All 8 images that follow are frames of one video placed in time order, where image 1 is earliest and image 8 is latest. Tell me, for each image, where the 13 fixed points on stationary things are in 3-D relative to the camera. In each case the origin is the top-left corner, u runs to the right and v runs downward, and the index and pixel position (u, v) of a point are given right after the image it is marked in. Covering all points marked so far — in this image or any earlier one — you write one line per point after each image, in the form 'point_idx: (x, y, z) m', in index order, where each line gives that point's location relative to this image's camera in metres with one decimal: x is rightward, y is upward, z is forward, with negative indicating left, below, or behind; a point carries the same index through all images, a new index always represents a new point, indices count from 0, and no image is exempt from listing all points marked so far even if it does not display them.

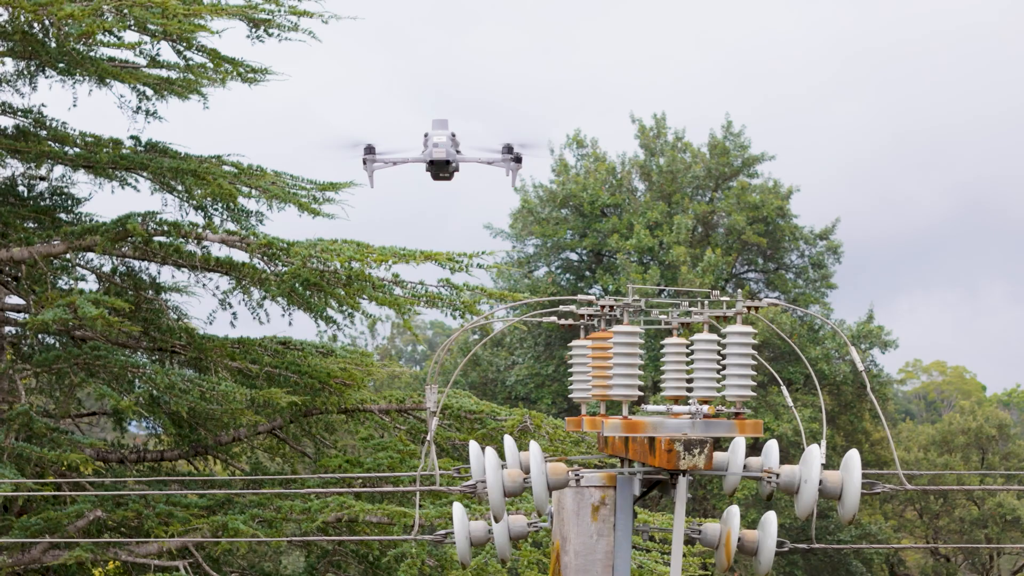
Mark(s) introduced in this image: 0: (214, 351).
0: (-2.1, -0.4, +12.2) m
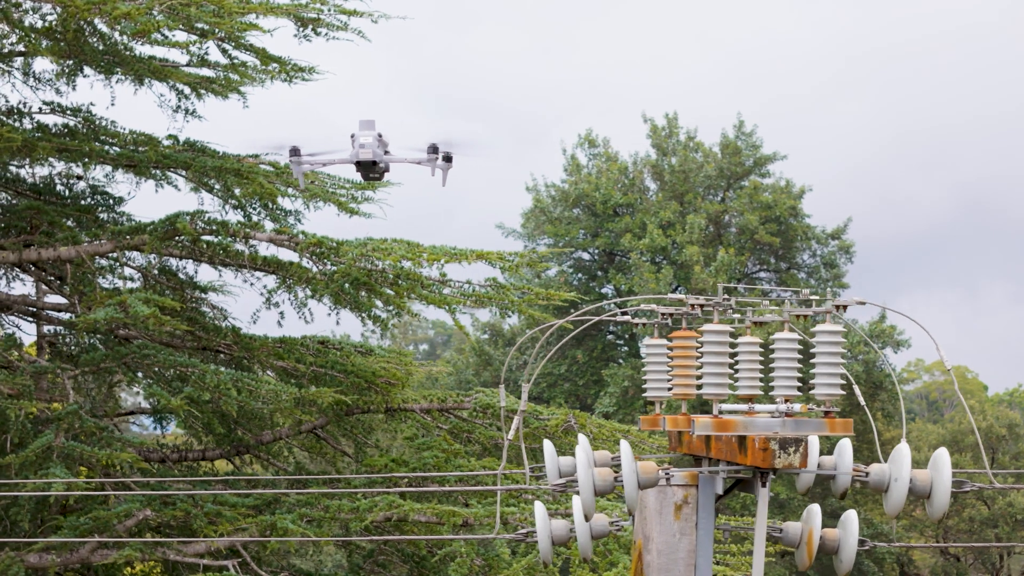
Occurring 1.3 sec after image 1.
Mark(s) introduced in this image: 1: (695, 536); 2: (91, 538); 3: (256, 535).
0: (-1.8, -0.4, +12.2) m
1: (+0.8, -1.0, +7.2) m
2: (-2.8, -1.6, +11.4) m
3: (-1.7, -1.6, +11.5) m
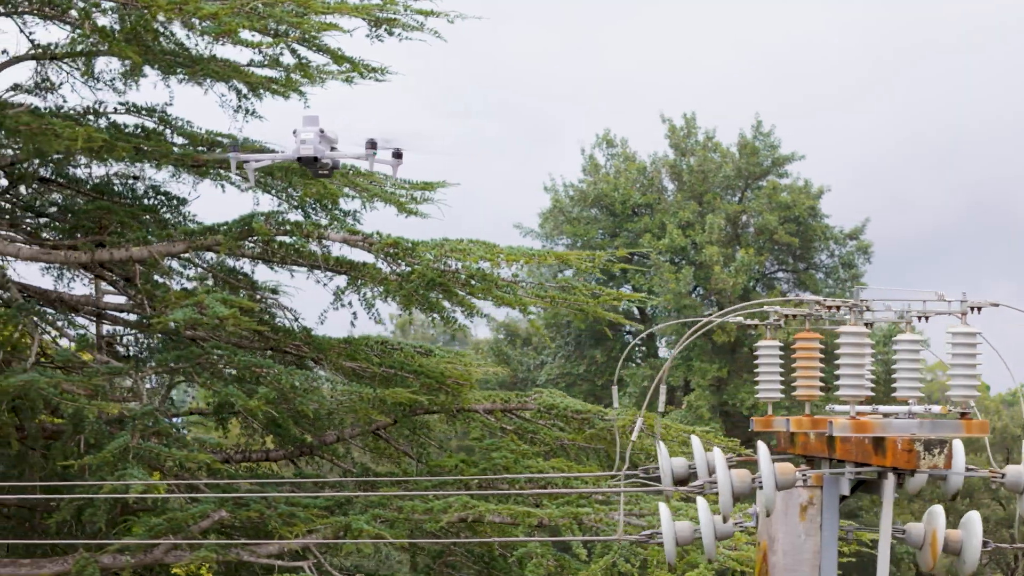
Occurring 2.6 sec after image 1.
0: (-1.3, -0.4, +12.2) m
1: (+1.3, -1.0, +7.2) m
2: (-2.3, -1.6, +11.3) m
3: (-1.2, -1.6, +11.5) m
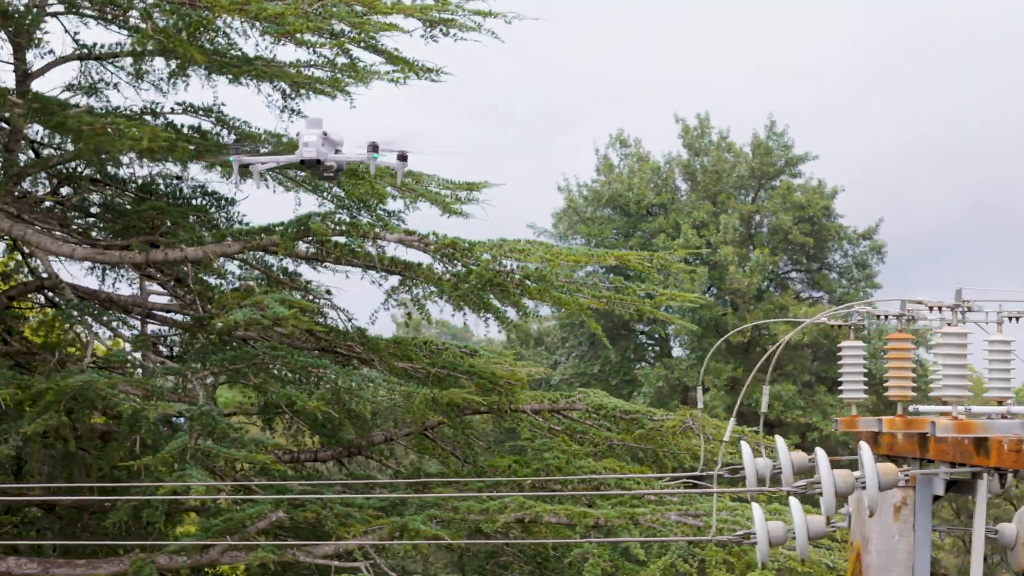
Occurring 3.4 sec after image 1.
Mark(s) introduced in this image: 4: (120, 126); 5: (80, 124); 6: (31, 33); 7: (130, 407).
0: (-0.9, -0.4, +12.2) m
1: (+1.7, -1.0, +7.2) m
2: (-1.9, -1.6, +11.3) m
3: (-0.8, -1.6, +11.5) m
4: (-2.4, +1.0, +10.5) m
5: (-2.6, +1.0, +10.5) m
6: (-3.6, +1.9, +13.0) m
7: (-2.4, -0.8, +10.9) m
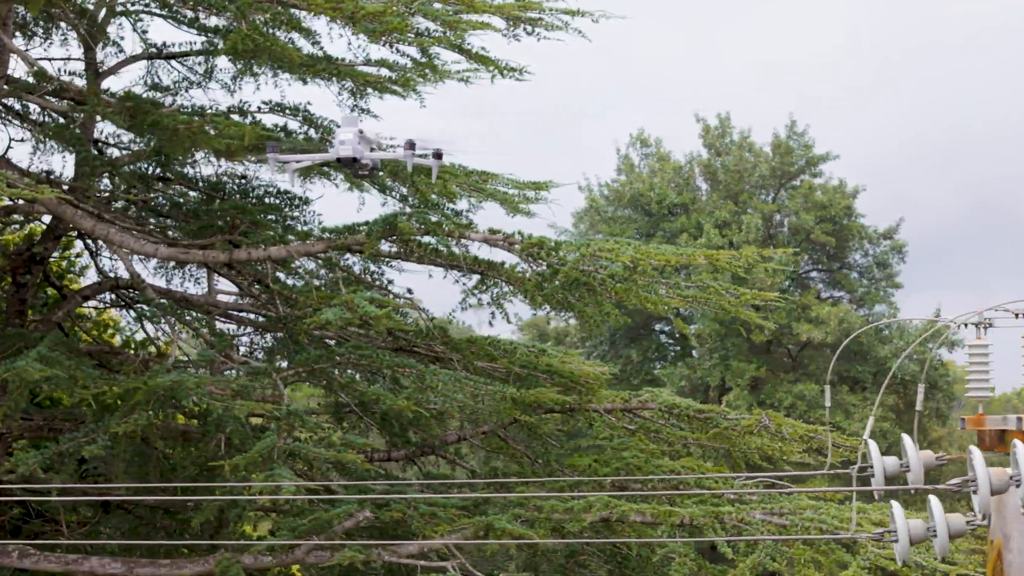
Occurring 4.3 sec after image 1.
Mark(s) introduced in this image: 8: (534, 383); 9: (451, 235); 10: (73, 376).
0: (-0.3, -0.4, +12.2) m
1: (+2.3, -1.0, +7.2) m
2: (-1.3, -1.6, +11.3) m
3: (-0.3, -1.6, +11.5) m
4: (-1.8, +1.0, +10.5) m
5: (-2.0, +1.0, +10.5) m
6: (-3.0, +1.9, +13.0) m
7: (-1.8, -0.7, +10.9) m
8: (+0.2, -0.7, +12.1) m
9: (-0.4, +0.4, +11.5) m
10: (-2.8, -0.6, +11.0) m
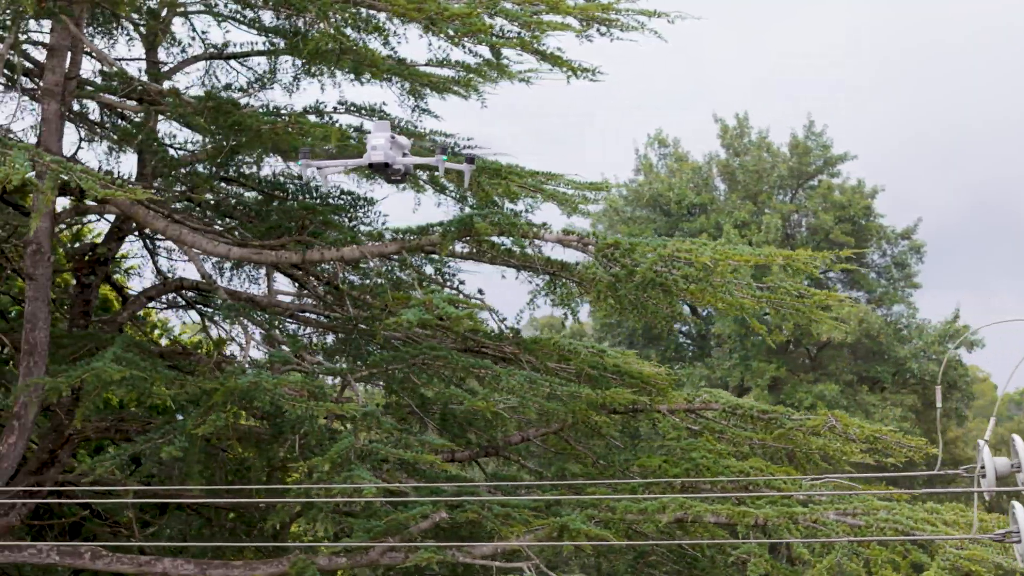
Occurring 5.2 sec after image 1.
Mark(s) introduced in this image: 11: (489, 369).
0: (+0.1, -0.4, +12.2) m
1: (+2.8, -1.0, +7.2) m
2: (-0.8, -1.6, +11.3) m
3: (+0.2, -1.6, +11.5) m
4: (-1.3, +1.0, +10.5) m
5: (-1.5, +1.0, +10.4) m
6: (-2.6, +1.9, +13.0) m
7: (-1.3, -0.8, +10.9) m
8: (+0.6, -0.7, +12.1) m
9: (+0.1, +0.3, +11.5) m
10: (-2.3, -0.6, +11.0) m
11: (-0.2, -0.5, +11.6) m
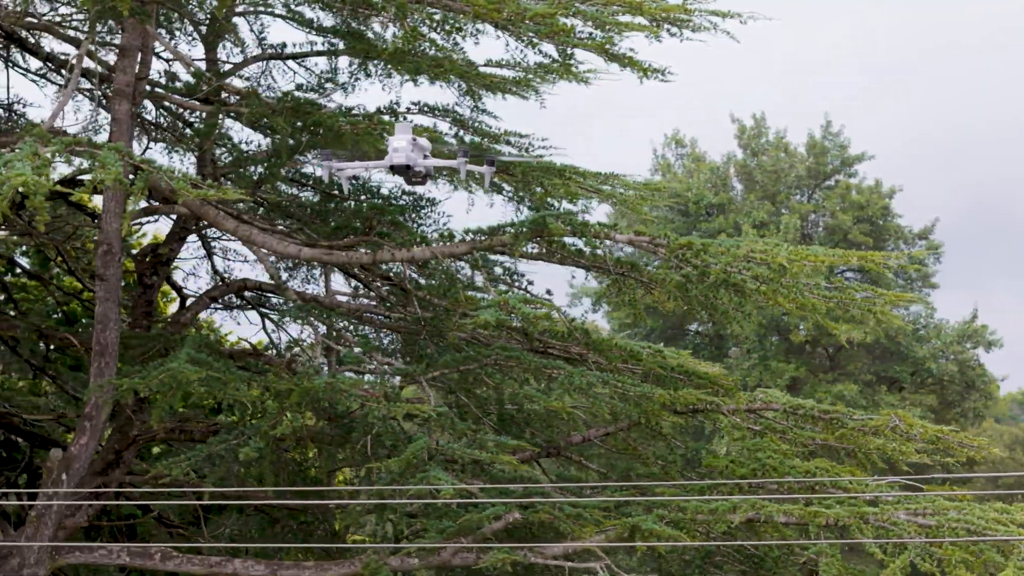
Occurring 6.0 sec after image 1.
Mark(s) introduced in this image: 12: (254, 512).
0: (+0.6, -0.5, +12.2) m
1: (+3.3, -1.0, +7.3) m
2: (-0.4, -1.7, +11.3) m
3: (+0.7, -1.6, +11.5) m
4: (-0.8, +1.0, +10.5) m
5: (-1.1, +1.0, +10.4) m
6: (-2.1, +1.9, +12.9) m
7: (-0.9, -0.8, +10.9) m
8: (+1.1, -0.7, +12.1) m
9: (+0.6, +0.3, +11.5) m
10: (-1.8, -0.6, +11.0) m
11: (+0.3, -0.5, +11.6) m
12: (-2.0, -1.7, +13.1) m
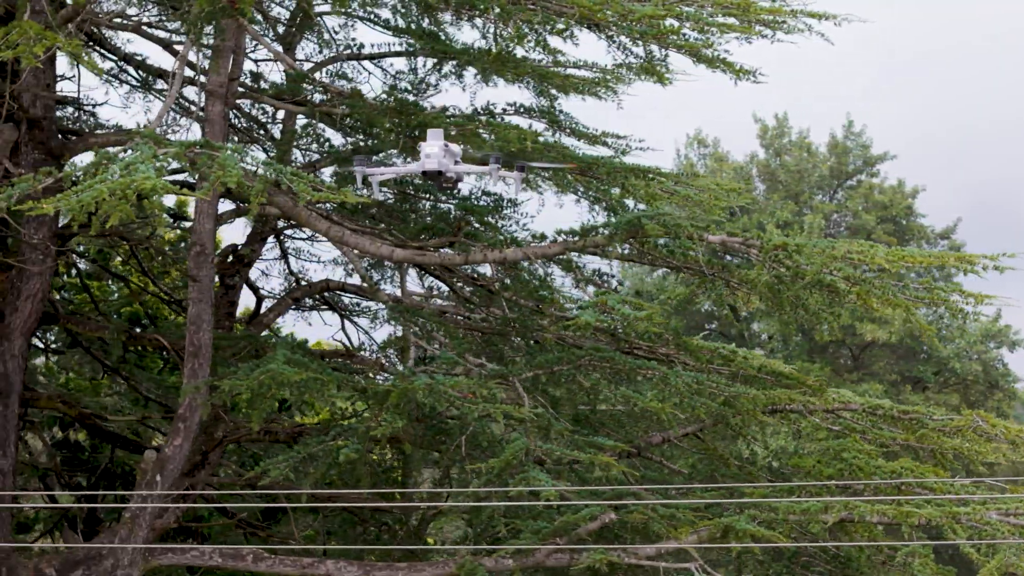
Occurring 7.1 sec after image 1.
0: (+1.2, -0.5, +12.2) m
1: (+4.0, -1.0, +7.3) m
2: (+0.3, -1.7, +11.3) m
3: (+1.3, -1.7, +11.5) m
4: (-0.2, +1.0, +10.5) m
5: (-0.4, +1.0, +10.4) m
6: (-1.5, +1.9, +12.9) m
7: (-0.2, -0.8, +10.9) m
8: (+1.7, -0.7, +12.1) m
9: (+1.2, +0.3, +11.5) m
10: (-1.2, -0.6, +11.0) m
11: (+0.9, -0.6, +11.6) m
12: (-1.3, -1.7, +13.1) m
